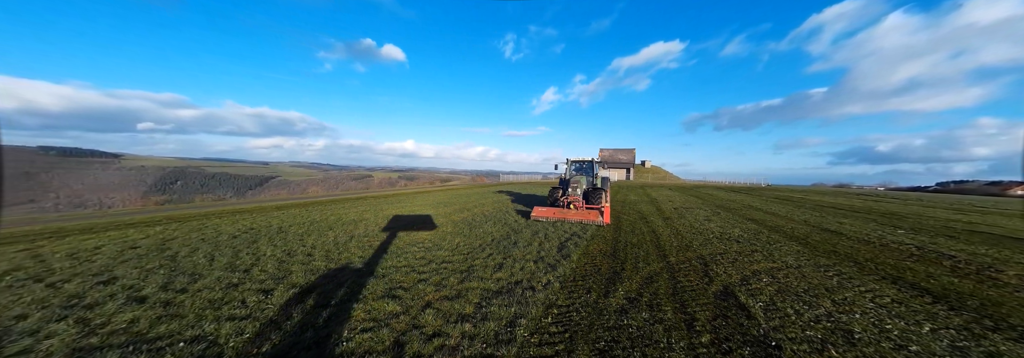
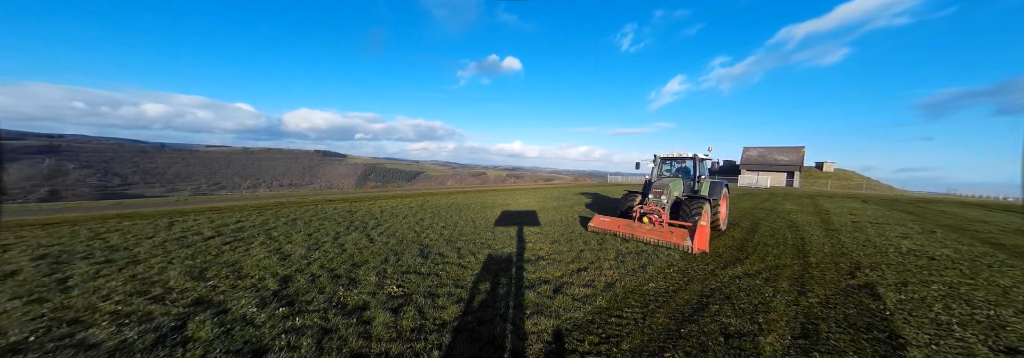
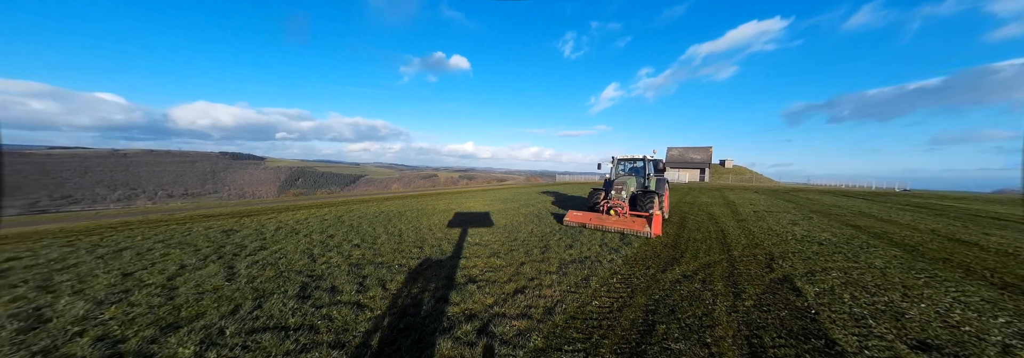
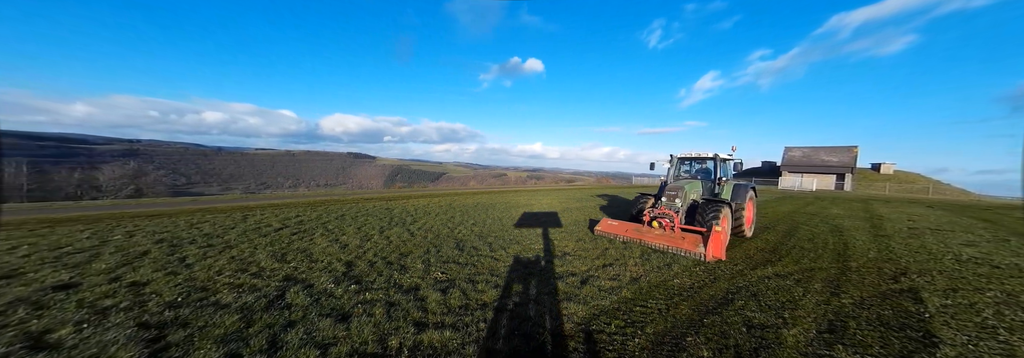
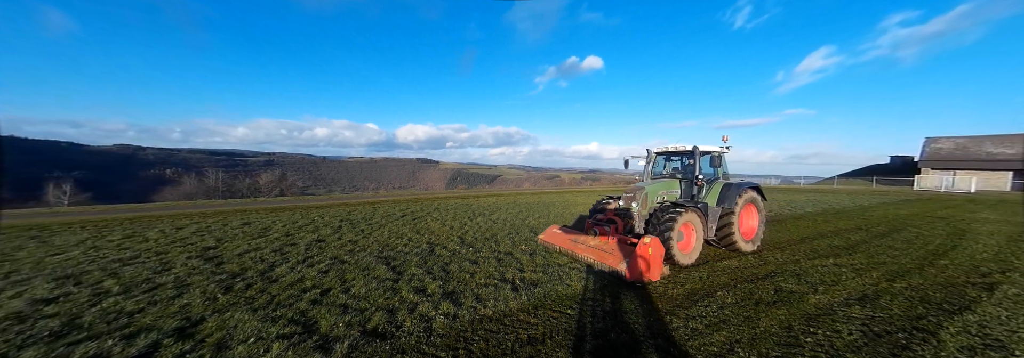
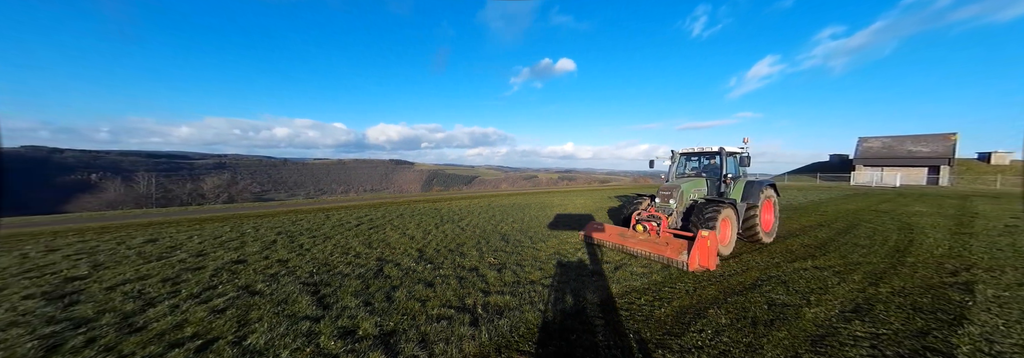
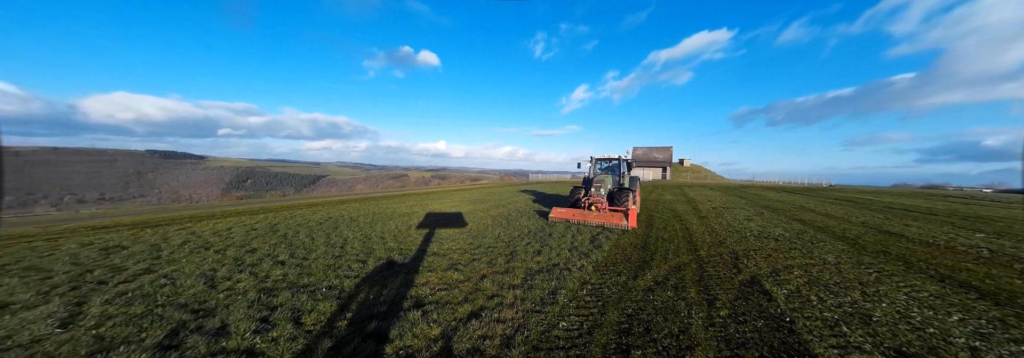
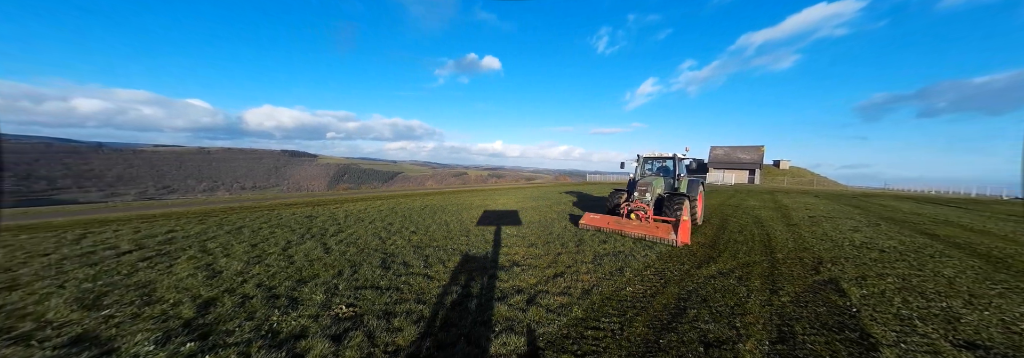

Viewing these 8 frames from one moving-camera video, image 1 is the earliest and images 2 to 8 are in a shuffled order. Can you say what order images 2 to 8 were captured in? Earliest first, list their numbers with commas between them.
7, 3, 8, 2, 4, 6, 5
